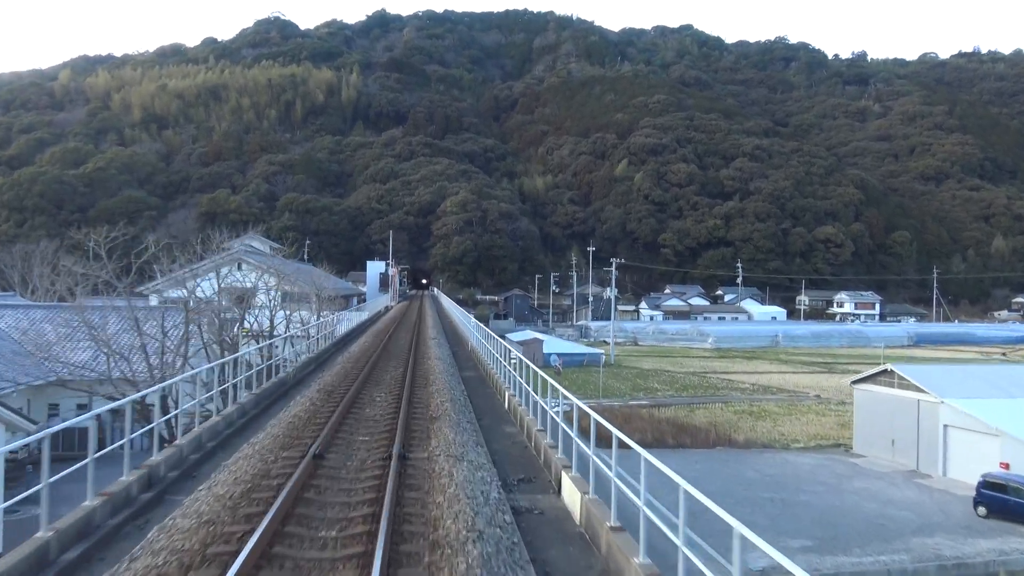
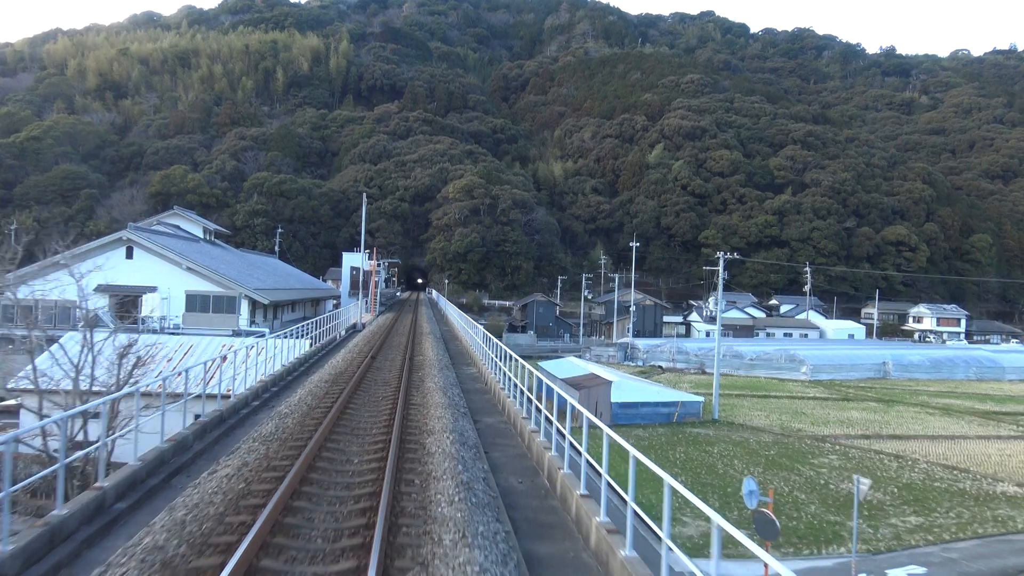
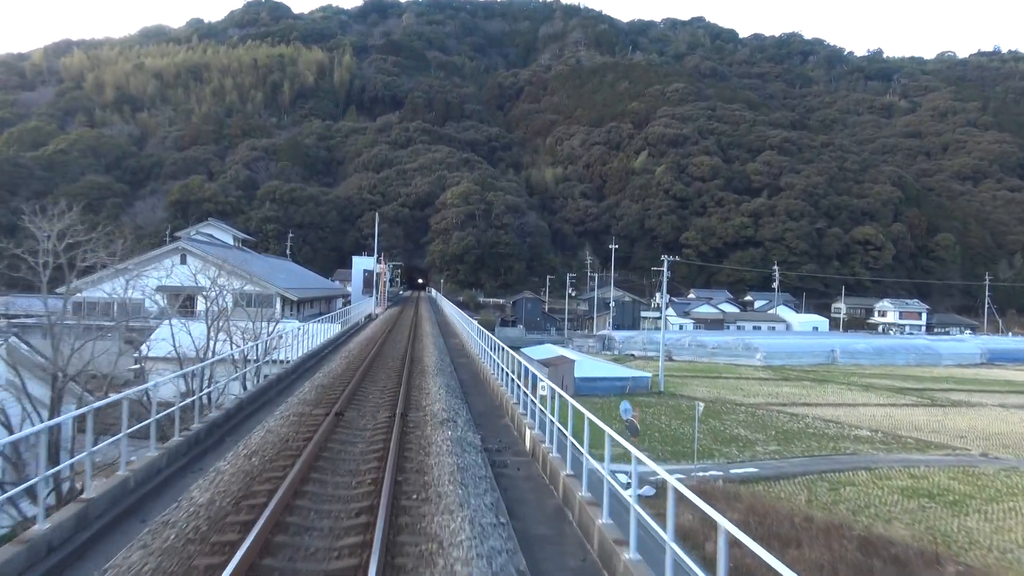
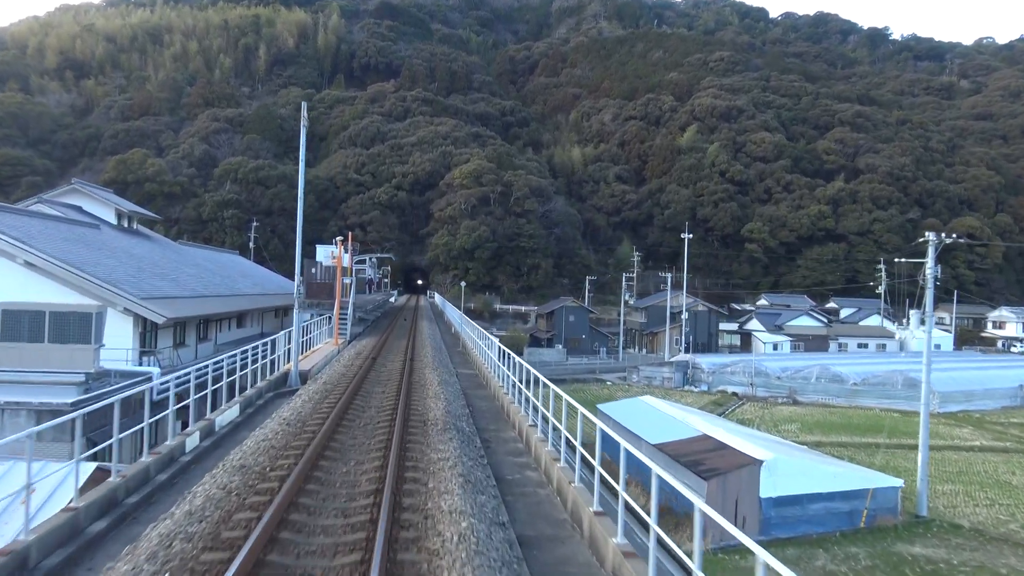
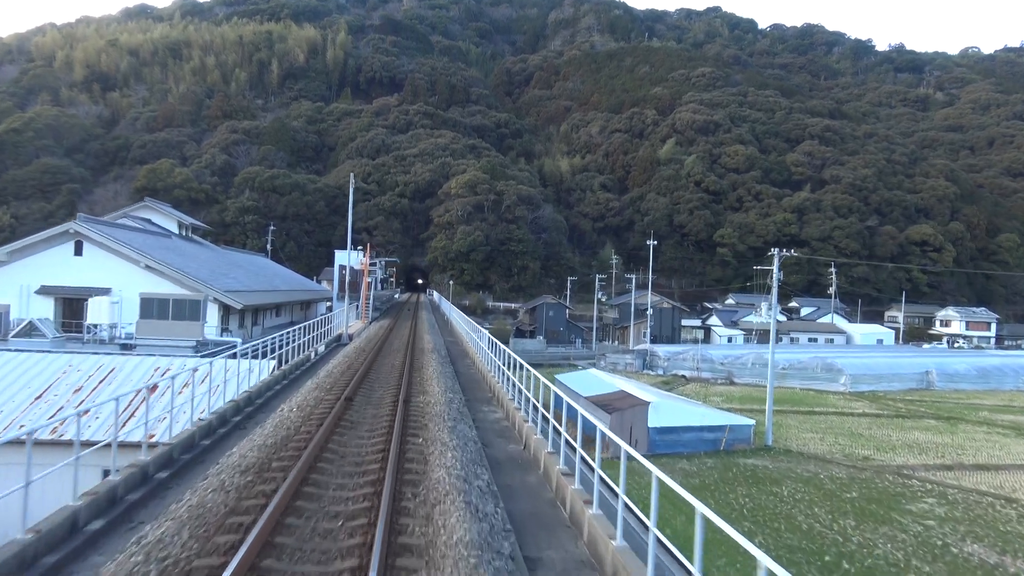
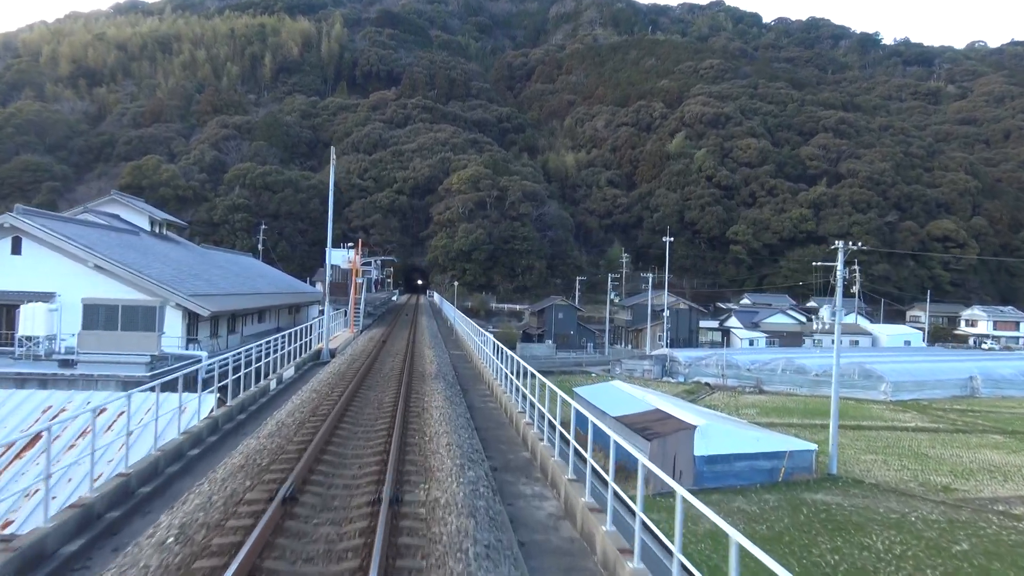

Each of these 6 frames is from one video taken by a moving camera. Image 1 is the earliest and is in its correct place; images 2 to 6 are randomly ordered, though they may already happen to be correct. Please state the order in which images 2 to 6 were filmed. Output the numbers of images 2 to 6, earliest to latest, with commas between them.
3, 2, 5, 6, 4
